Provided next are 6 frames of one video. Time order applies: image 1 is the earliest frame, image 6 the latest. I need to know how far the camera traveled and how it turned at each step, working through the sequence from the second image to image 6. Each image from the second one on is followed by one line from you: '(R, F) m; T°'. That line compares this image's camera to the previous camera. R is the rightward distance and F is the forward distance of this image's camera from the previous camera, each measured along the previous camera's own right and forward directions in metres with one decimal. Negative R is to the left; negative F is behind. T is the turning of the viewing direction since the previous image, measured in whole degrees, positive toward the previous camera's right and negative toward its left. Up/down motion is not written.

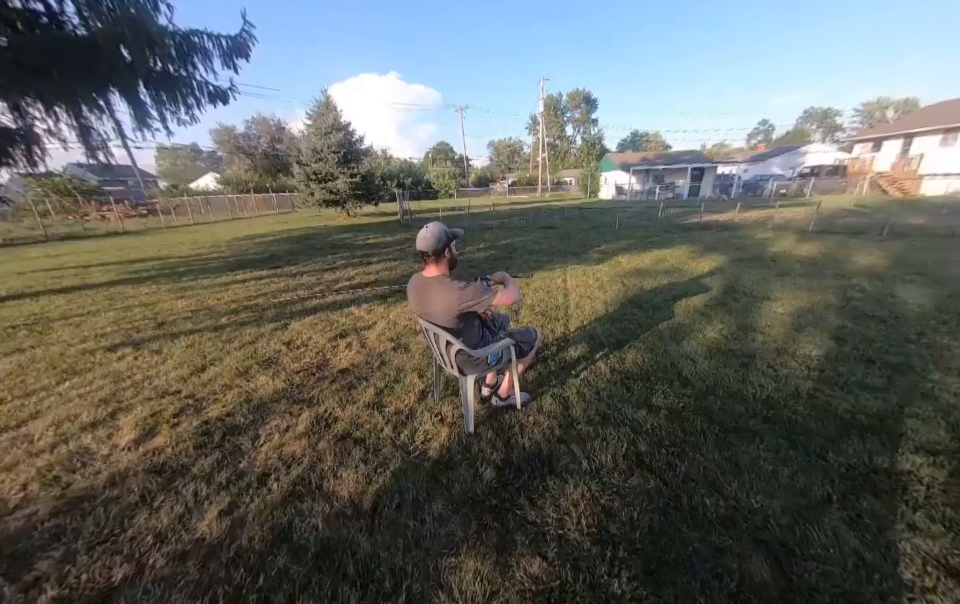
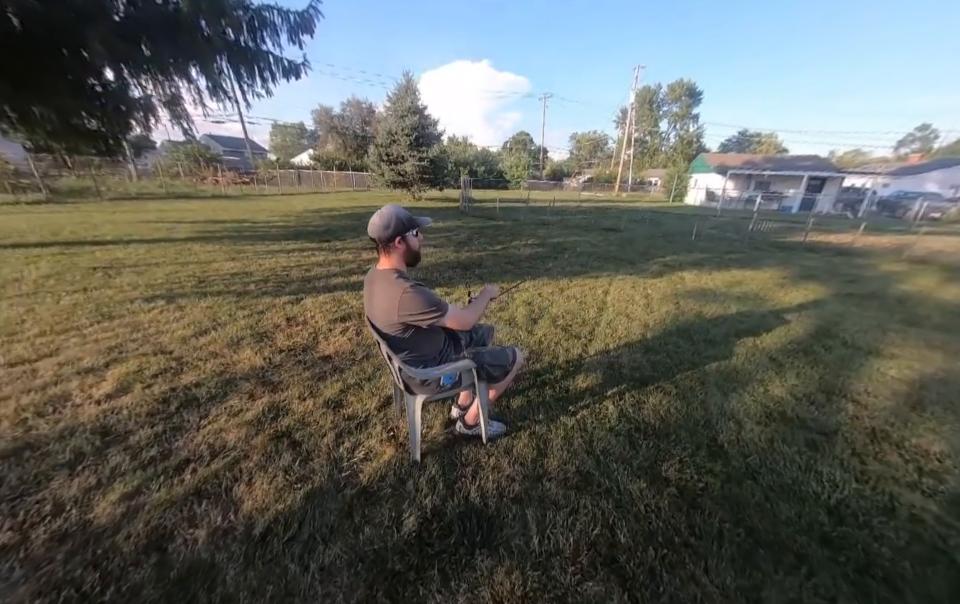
(+0.5, +0.5) m; -11°
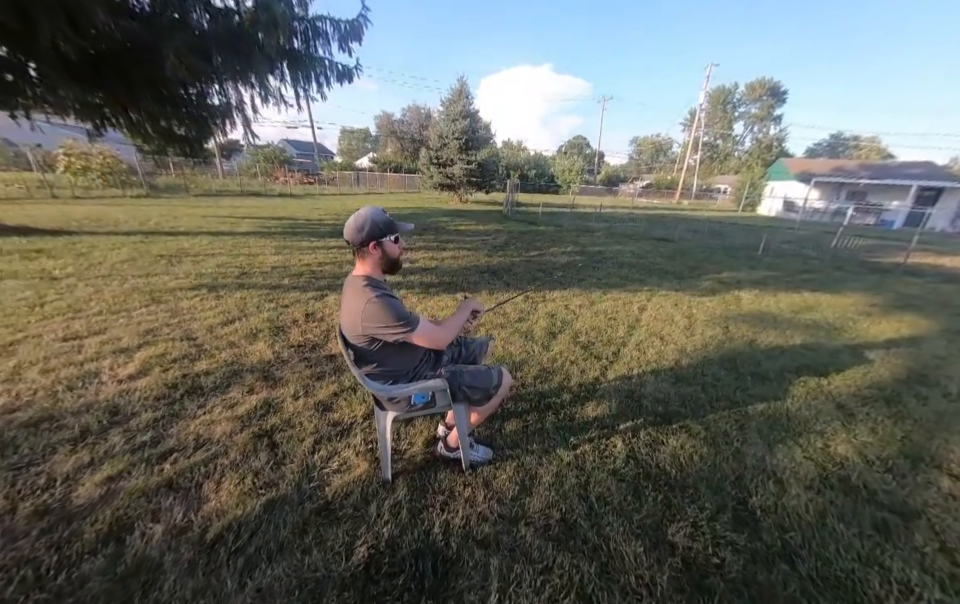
(+0.3, +0.2) m; -8°
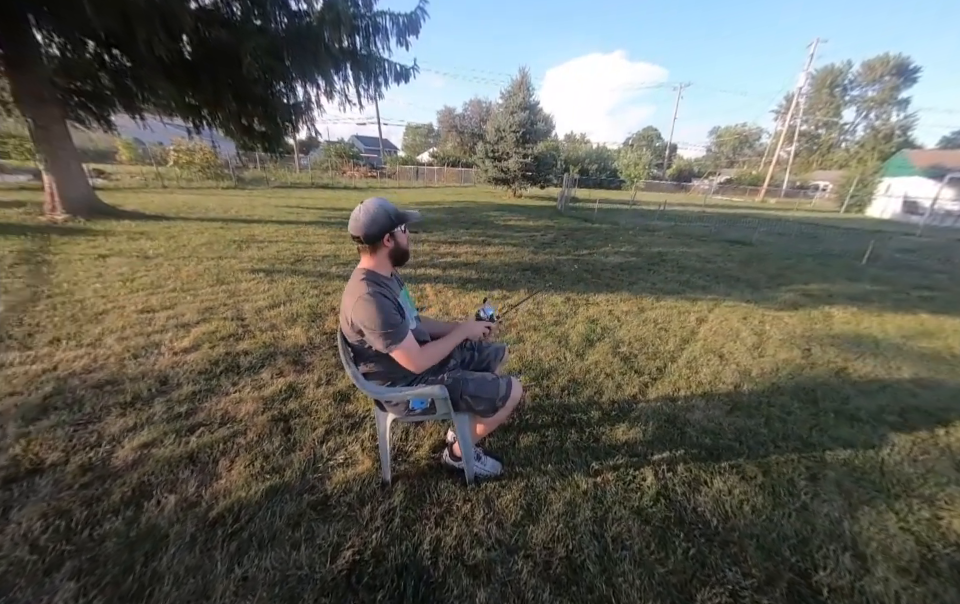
(+0.2, +0.2) m; -9°
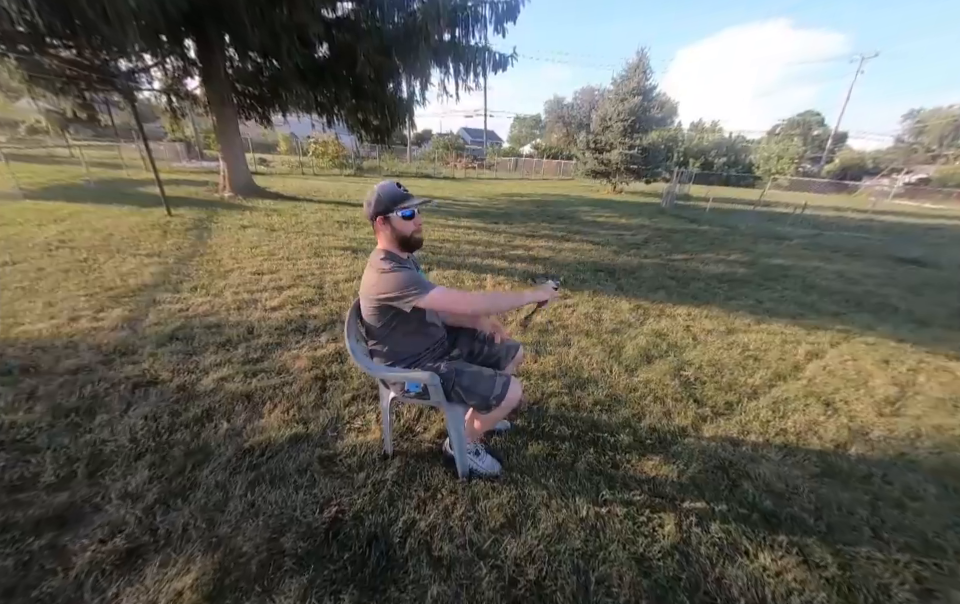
(+0.4, +0.1) m; -16°
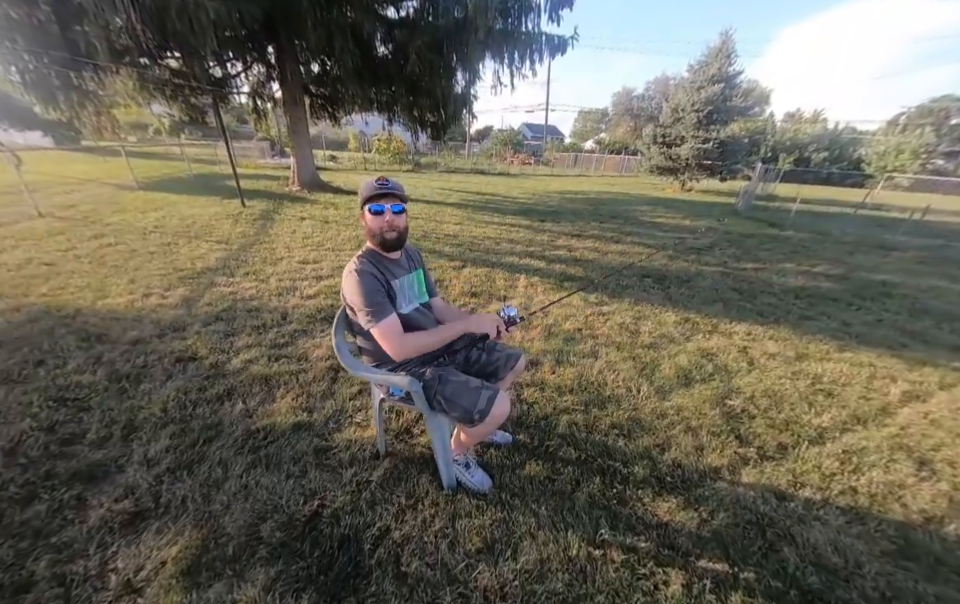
(+0.3, +0.2) m; -9°
